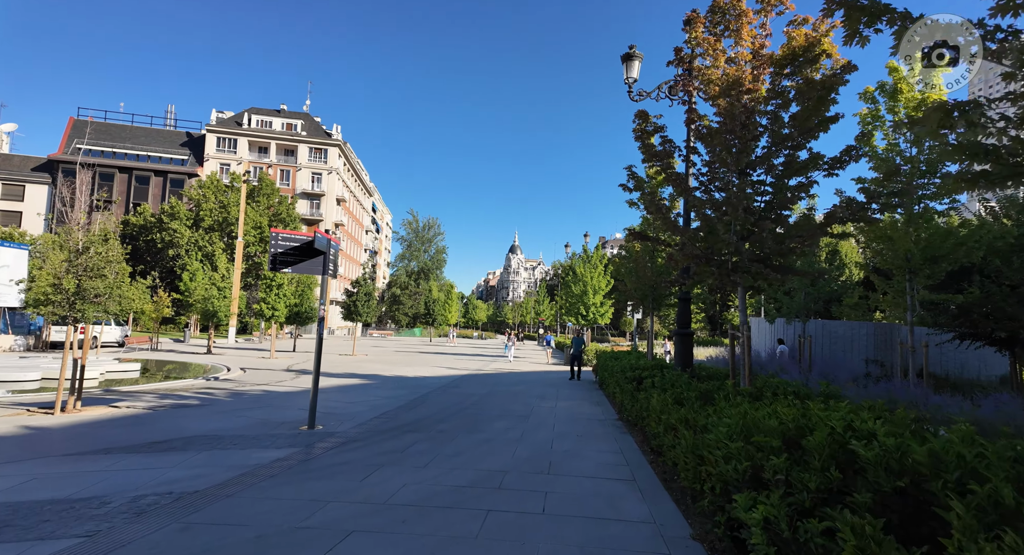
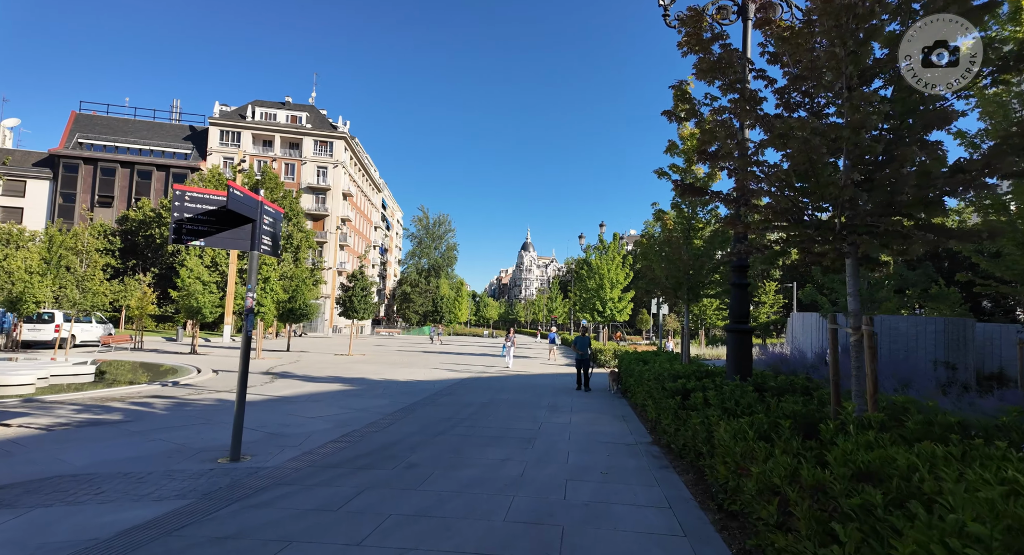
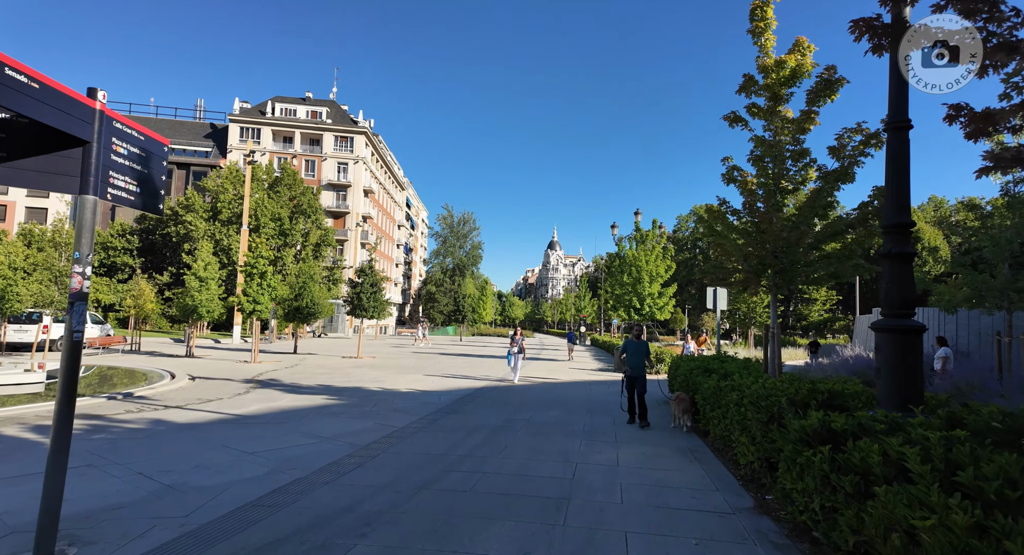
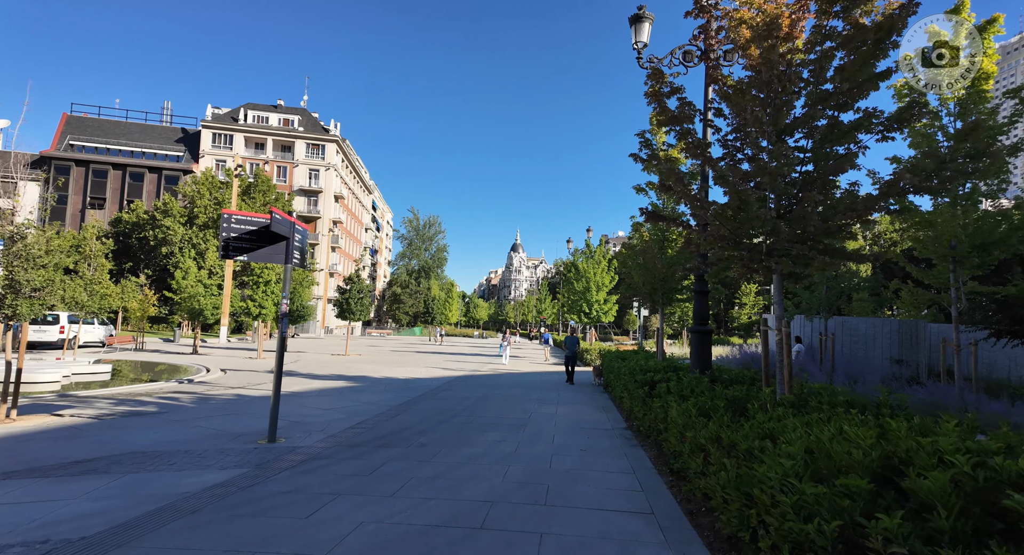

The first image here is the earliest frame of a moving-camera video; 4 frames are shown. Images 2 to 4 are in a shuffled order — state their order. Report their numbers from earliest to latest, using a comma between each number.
4, 2, 3
